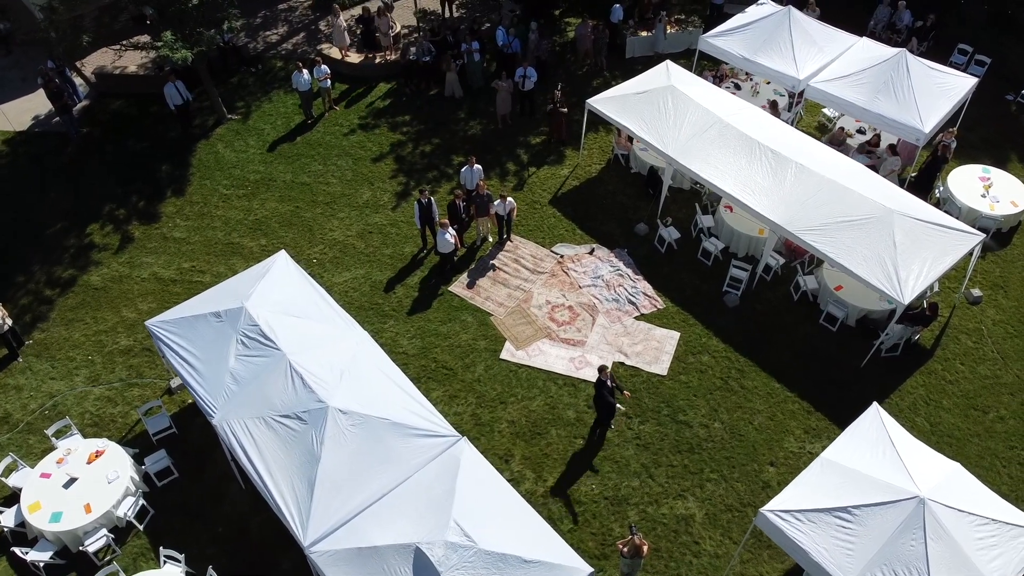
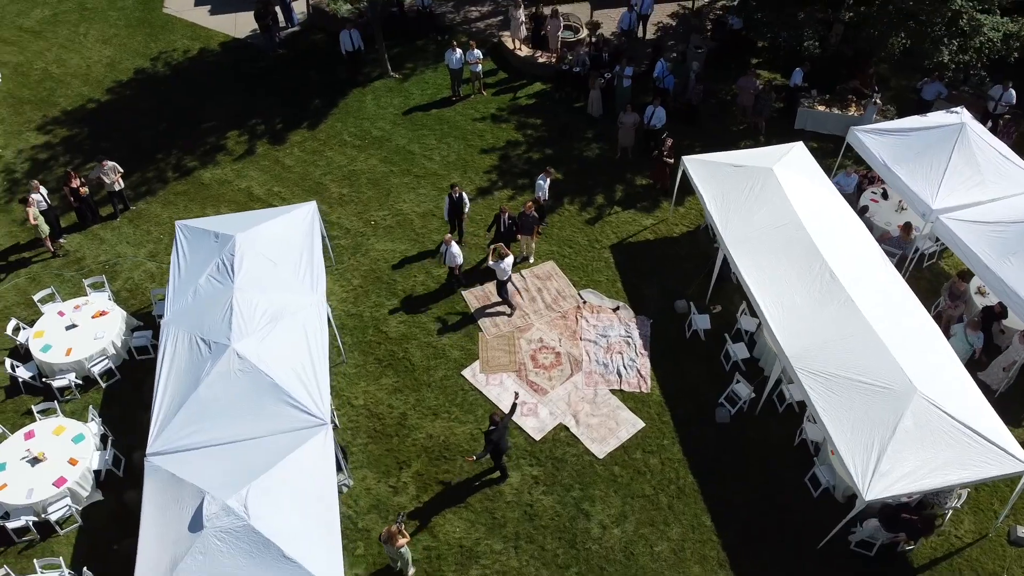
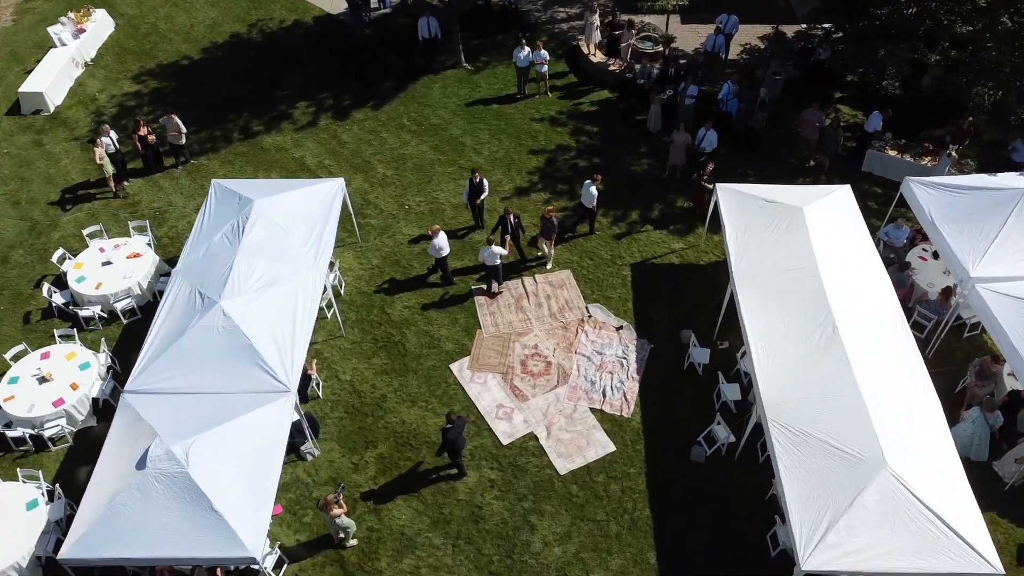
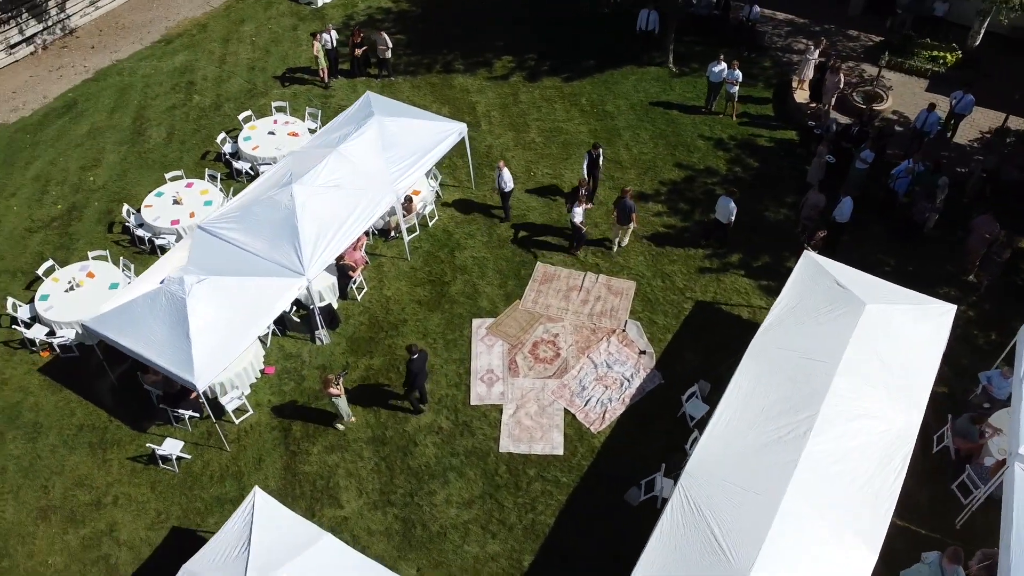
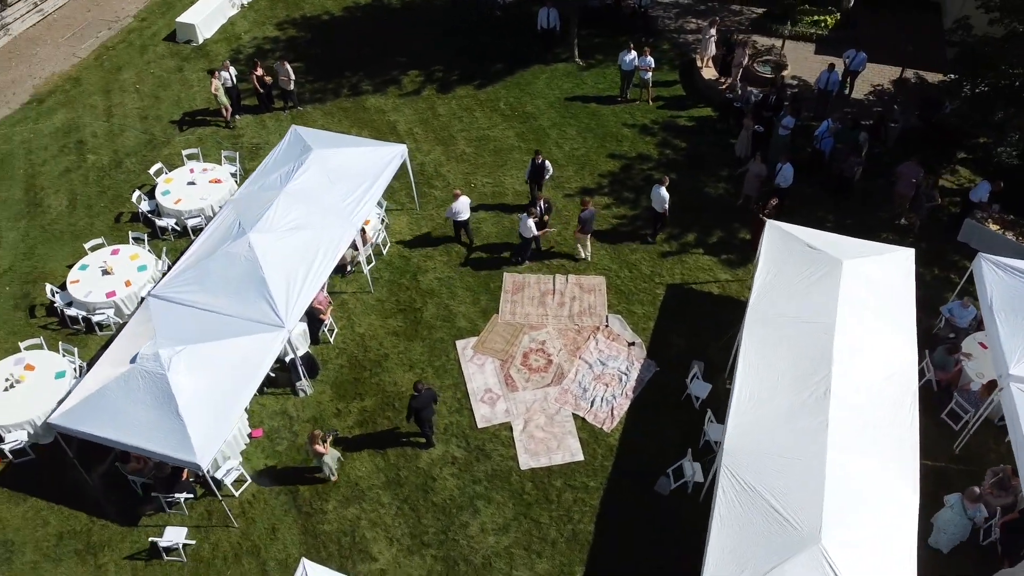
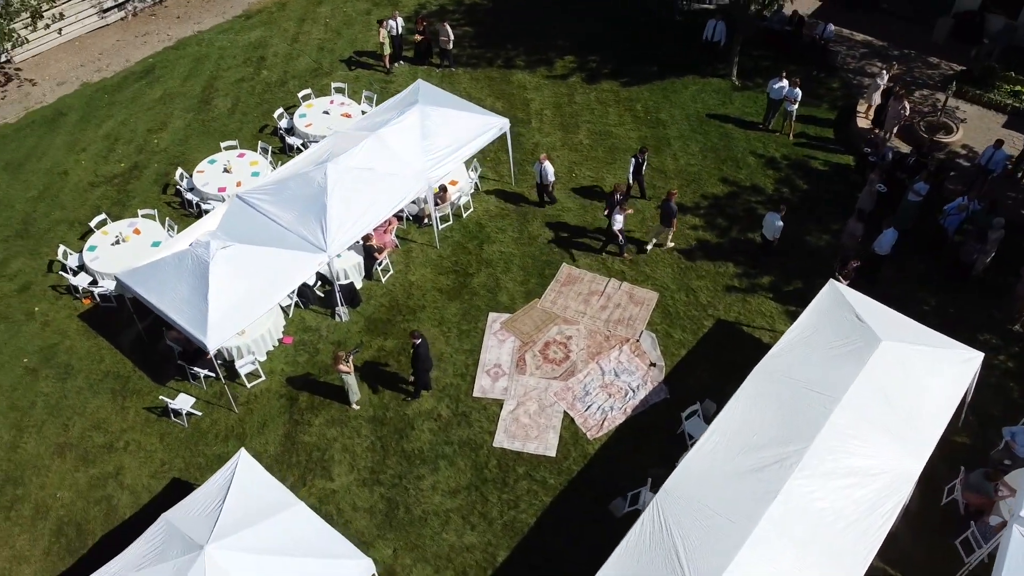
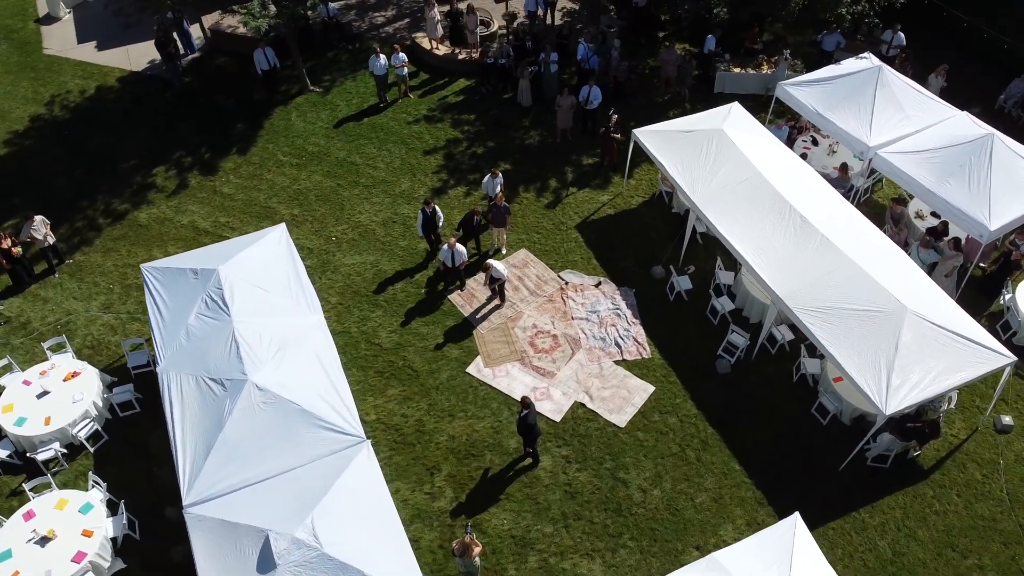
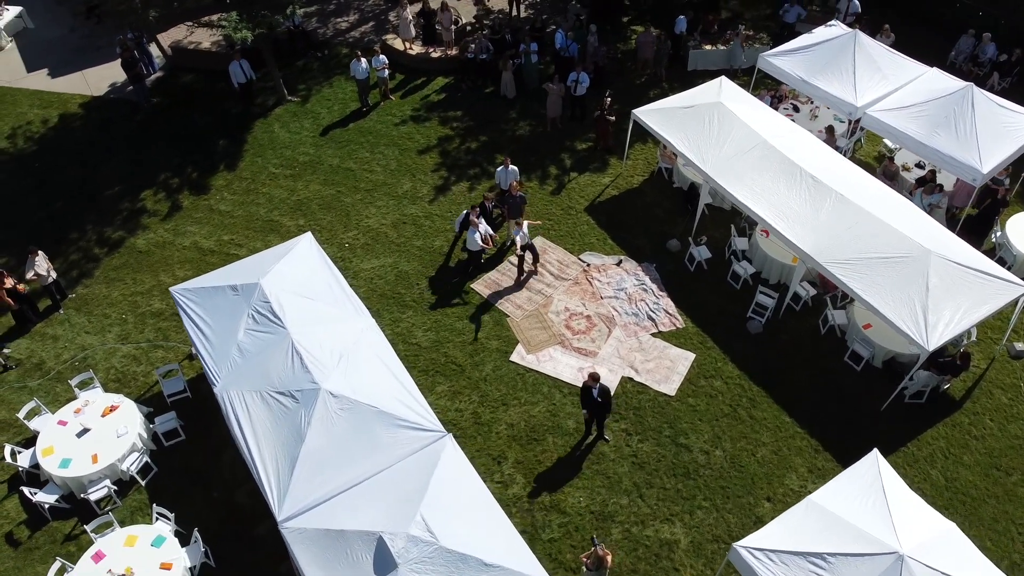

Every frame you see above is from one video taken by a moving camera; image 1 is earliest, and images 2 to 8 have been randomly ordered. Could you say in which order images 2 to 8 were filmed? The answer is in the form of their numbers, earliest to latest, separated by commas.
8, 7, 2, 3, 5, 4, 6
